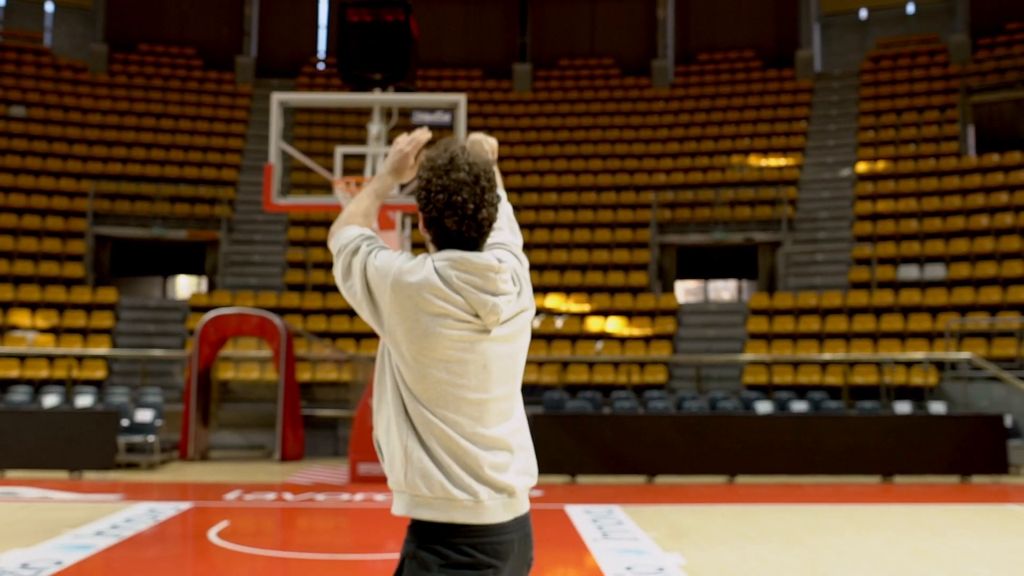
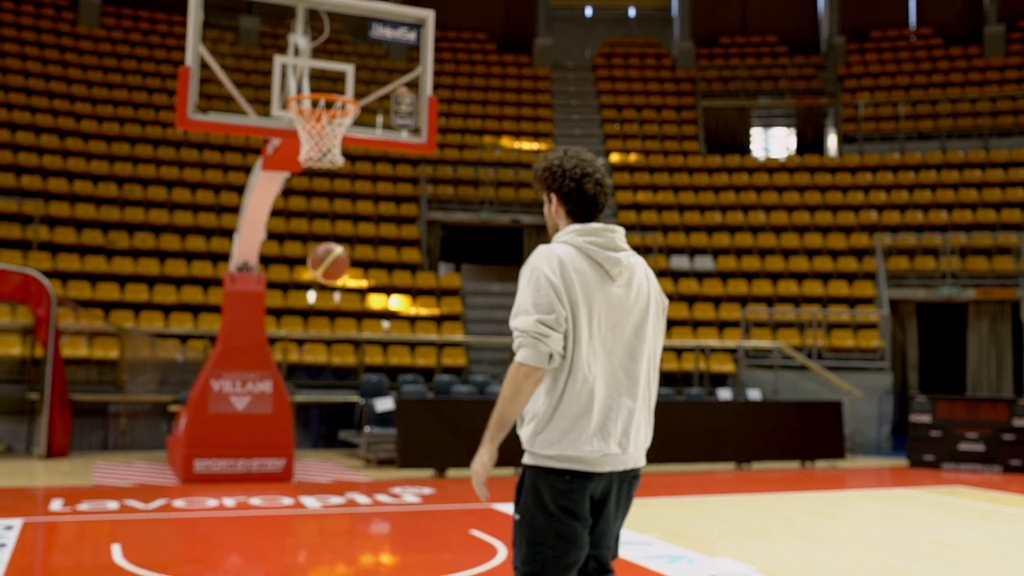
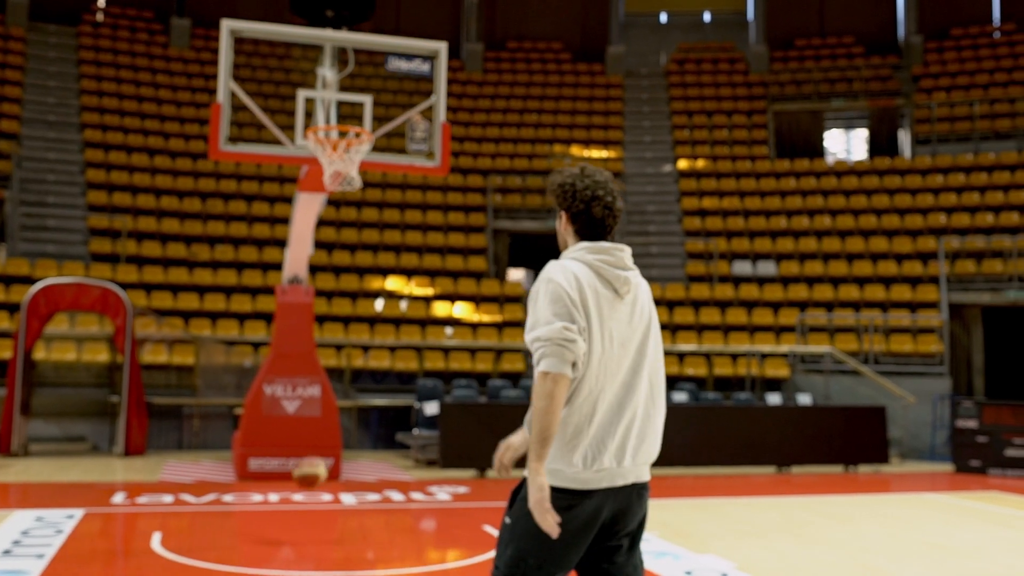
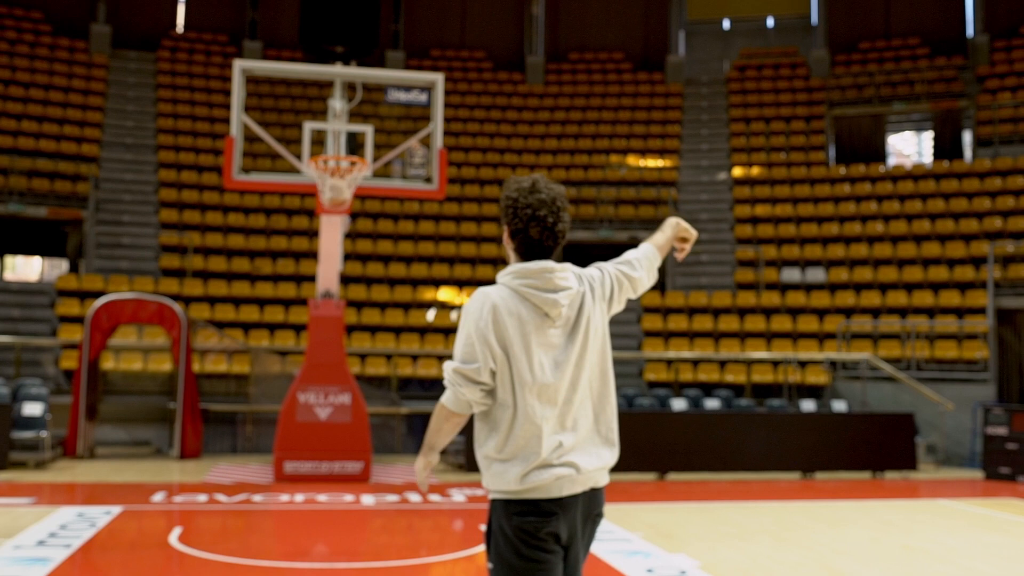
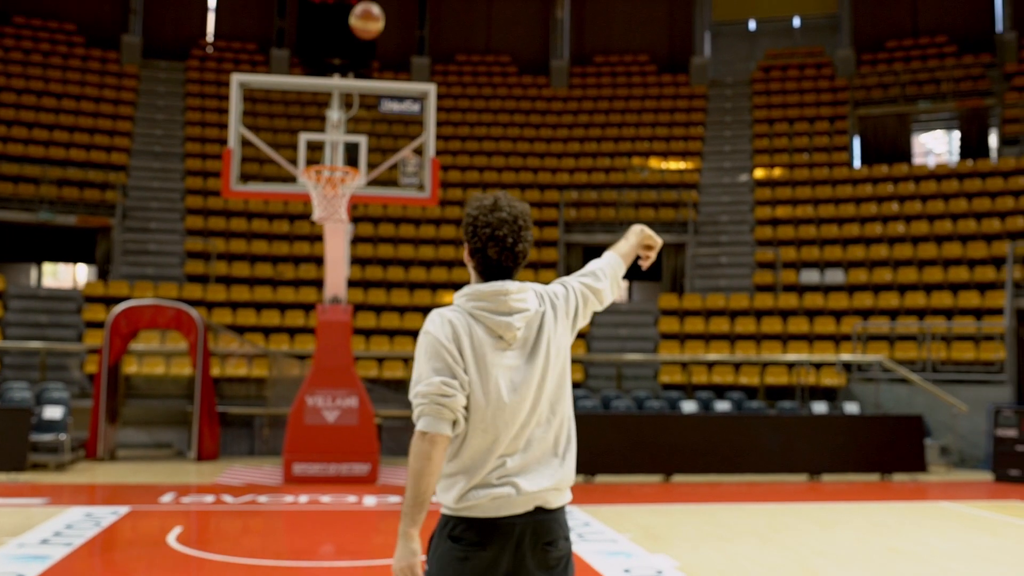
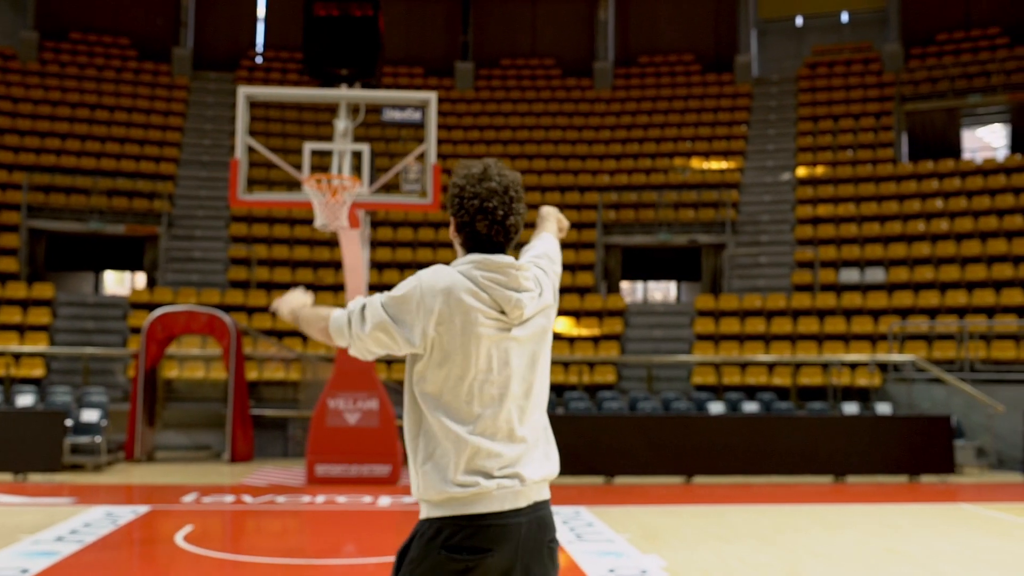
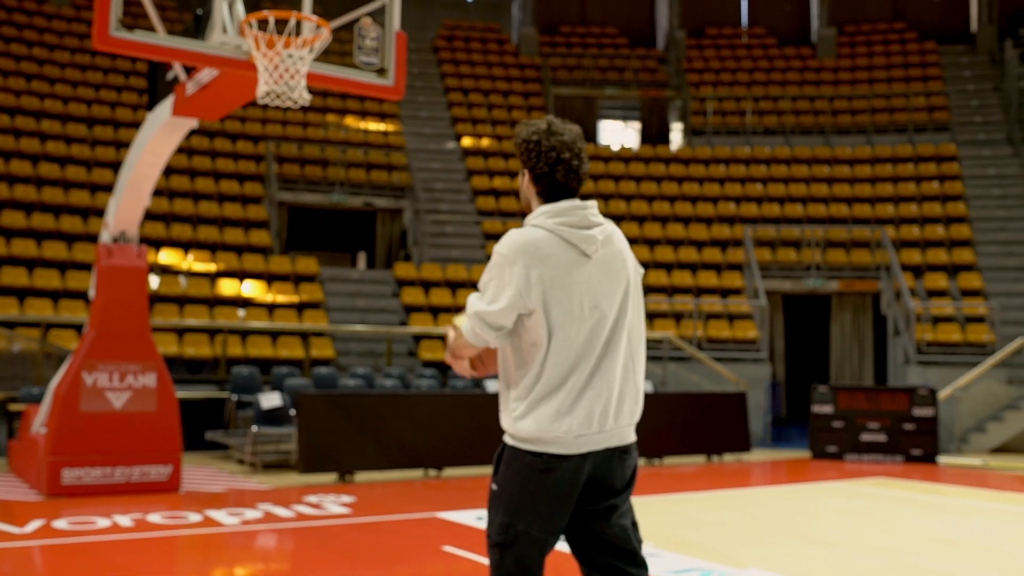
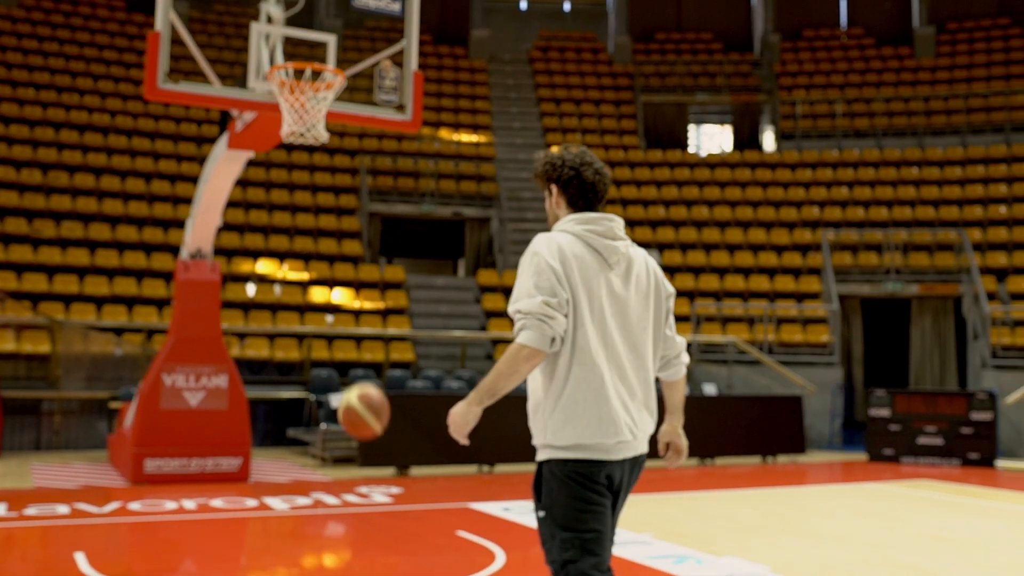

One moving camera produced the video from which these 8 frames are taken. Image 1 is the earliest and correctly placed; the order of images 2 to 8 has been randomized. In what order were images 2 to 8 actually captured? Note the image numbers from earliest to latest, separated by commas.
6, 5, 4, 3, 2, 8, 7
